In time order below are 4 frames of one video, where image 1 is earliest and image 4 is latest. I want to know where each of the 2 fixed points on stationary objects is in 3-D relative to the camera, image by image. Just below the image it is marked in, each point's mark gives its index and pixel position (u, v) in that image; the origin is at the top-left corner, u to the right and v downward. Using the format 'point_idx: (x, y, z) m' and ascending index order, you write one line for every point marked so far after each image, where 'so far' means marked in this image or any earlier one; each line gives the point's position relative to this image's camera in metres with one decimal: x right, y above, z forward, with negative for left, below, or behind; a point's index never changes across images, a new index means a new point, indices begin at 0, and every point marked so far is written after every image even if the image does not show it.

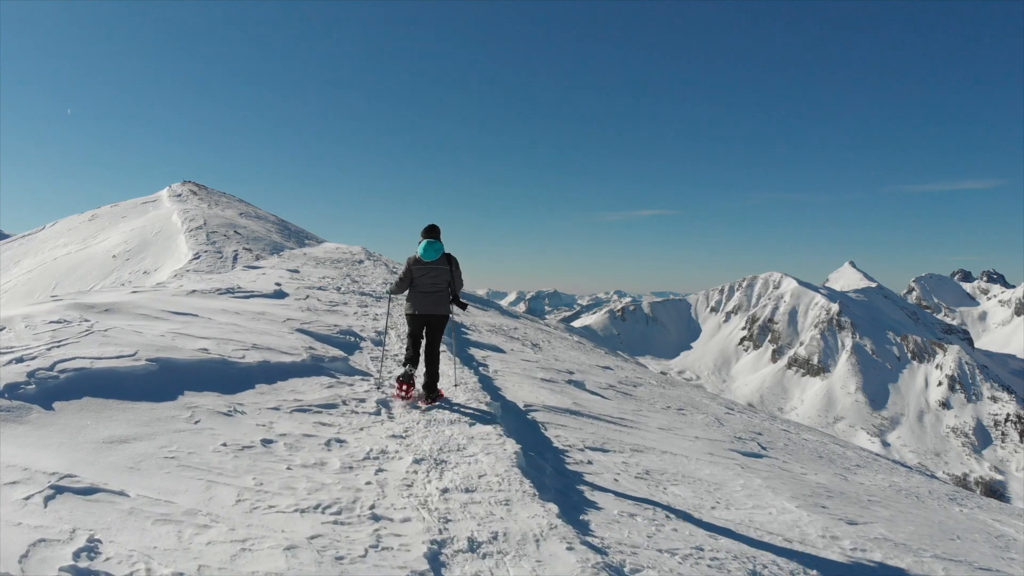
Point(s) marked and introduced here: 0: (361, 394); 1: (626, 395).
0: (-2.8, -2.0, +8.9) m
1: (+3.9, -3.7, +16.4) m
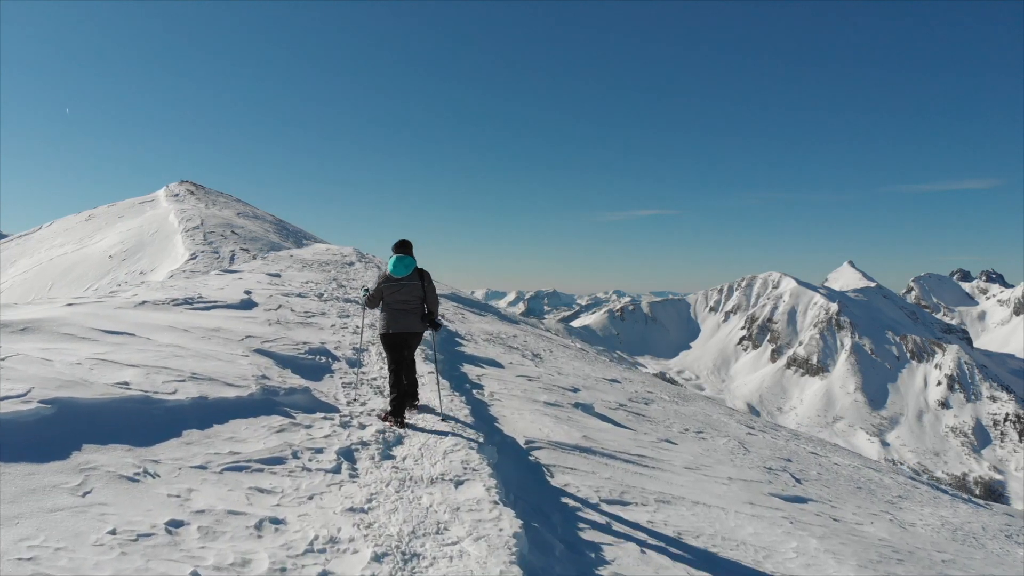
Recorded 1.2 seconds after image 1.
0: (-2.8, -2.2, +7.0) m
1: (+3.9, -3.9, +14.5) m
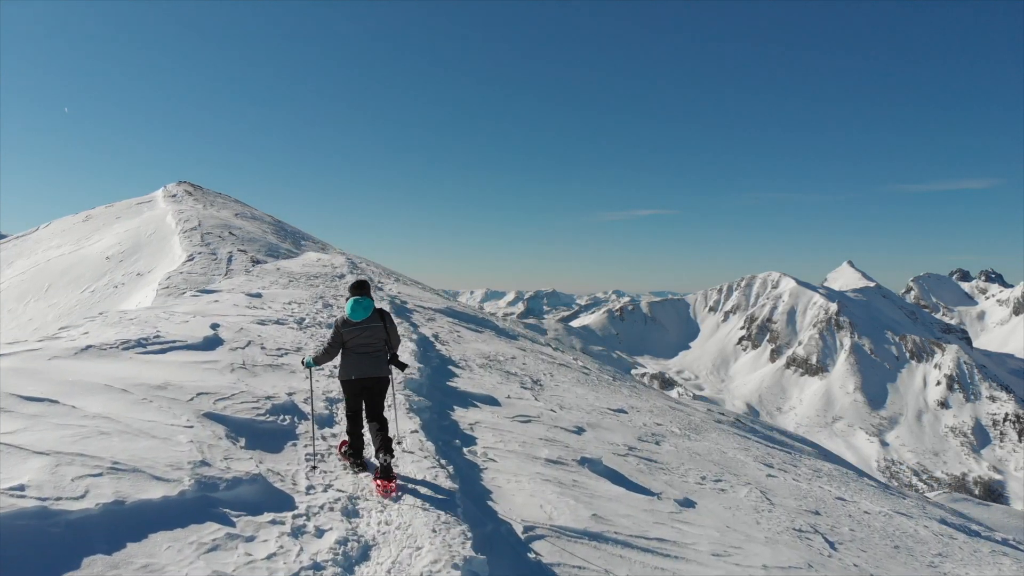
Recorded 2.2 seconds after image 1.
0: (-2.9, -3.2, +5.5) m
1: (+3.8, -4.9, +13.1) m
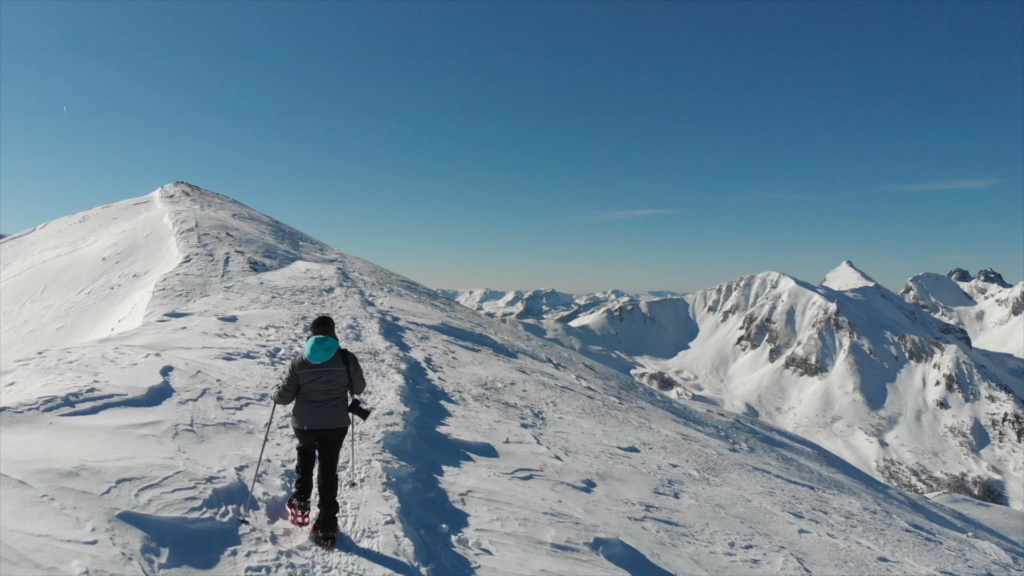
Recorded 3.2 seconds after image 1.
0: (-2.9, -4.1, +3.7) m
1: (+3.8, -5.8, +11.2) m
